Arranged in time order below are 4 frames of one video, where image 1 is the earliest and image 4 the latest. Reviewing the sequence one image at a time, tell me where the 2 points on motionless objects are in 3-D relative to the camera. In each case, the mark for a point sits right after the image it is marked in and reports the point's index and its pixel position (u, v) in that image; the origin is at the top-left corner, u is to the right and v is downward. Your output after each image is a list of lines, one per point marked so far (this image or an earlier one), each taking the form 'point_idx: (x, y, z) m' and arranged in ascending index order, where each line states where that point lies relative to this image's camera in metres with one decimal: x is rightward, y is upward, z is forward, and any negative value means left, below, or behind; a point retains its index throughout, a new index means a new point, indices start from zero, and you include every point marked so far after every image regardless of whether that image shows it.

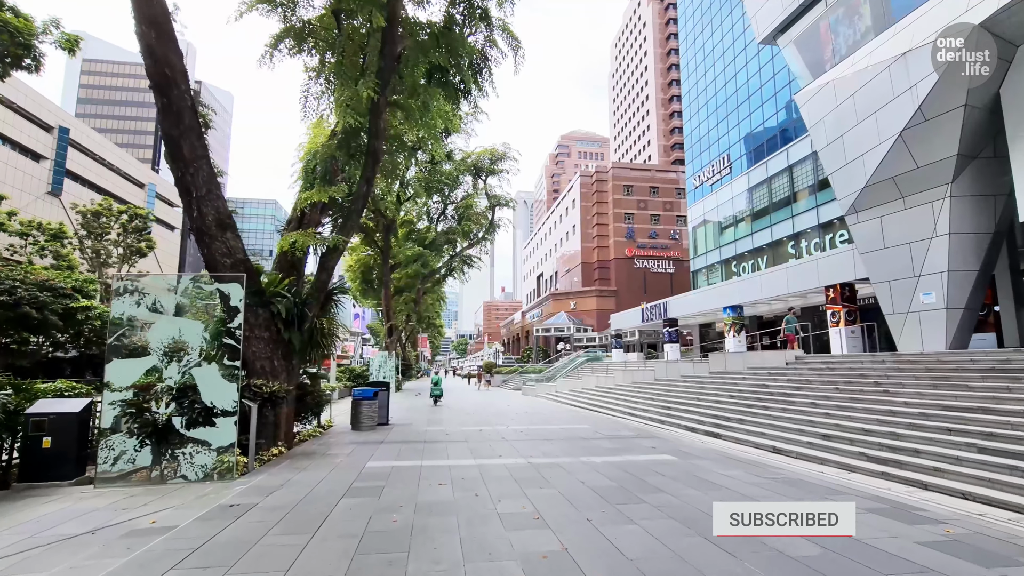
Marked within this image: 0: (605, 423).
0: (+2.5, -3.6, +13.6) m
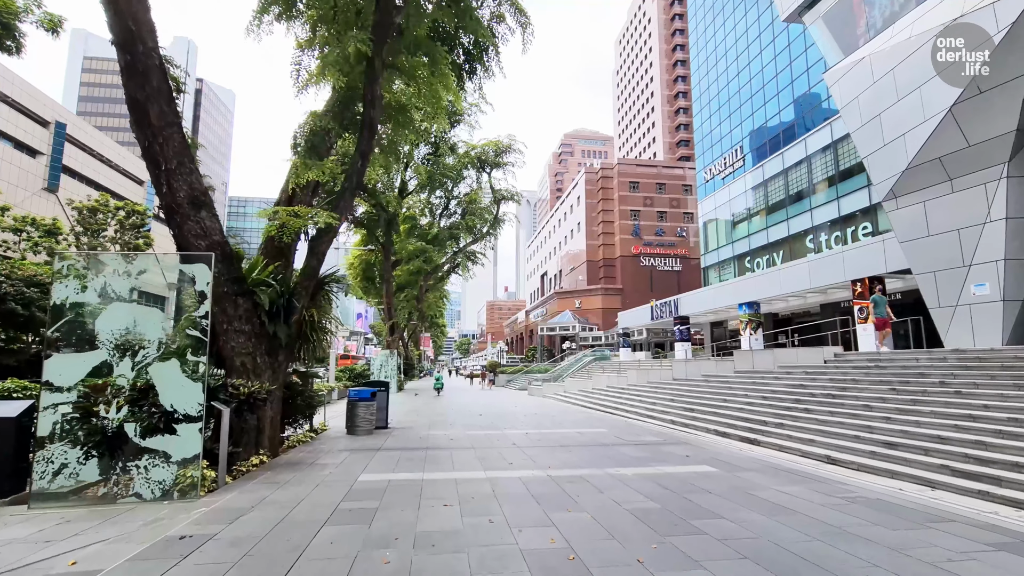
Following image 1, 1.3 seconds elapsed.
0: (+2.8, -3.4, +12.4) m
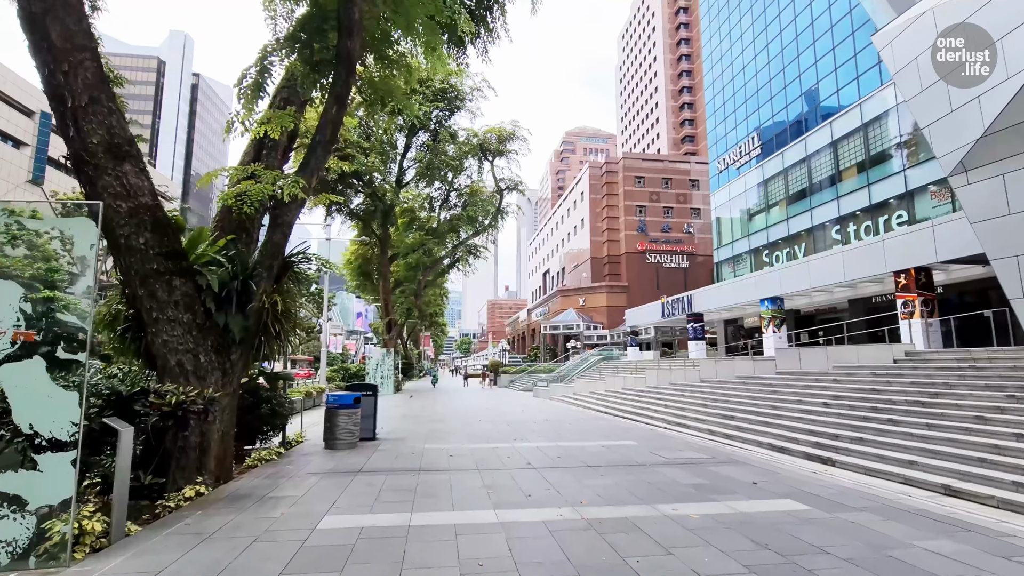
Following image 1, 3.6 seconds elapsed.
0: (+3.0, -3.1, +10.5) m
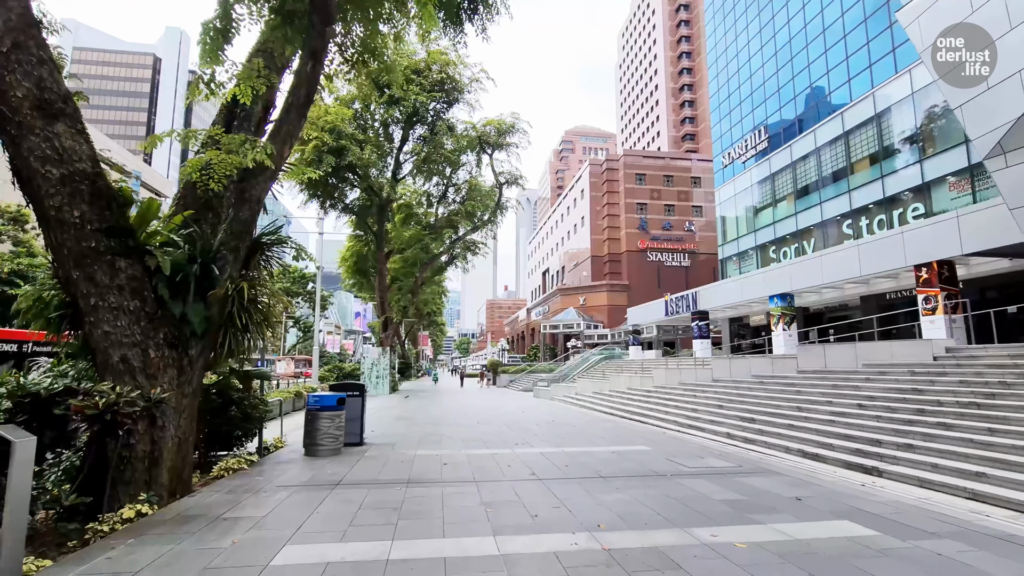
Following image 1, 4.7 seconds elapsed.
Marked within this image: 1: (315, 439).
0: (+3.0, -2.9, +9.6) m
1: (-3.3, -2.5, +8.4) m
